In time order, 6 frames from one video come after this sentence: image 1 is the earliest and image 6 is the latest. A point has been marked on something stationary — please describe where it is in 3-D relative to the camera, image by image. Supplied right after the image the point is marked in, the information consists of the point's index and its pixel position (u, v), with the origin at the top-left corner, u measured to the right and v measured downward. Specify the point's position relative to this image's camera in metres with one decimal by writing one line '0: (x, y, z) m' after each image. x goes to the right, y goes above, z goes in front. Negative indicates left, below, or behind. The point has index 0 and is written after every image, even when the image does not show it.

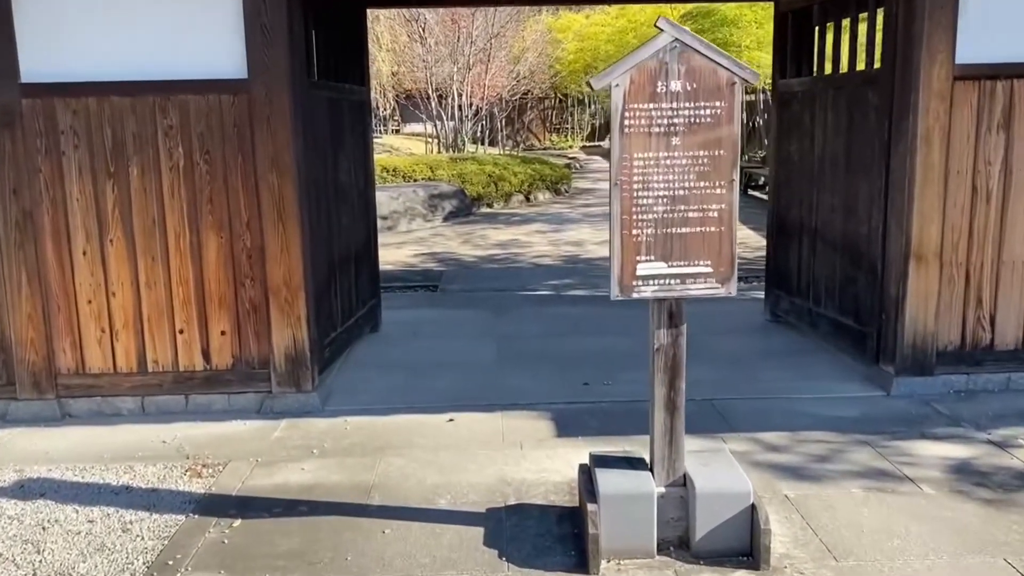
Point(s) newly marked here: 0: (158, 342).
0: (-2.0, -0.3, +4.8) m
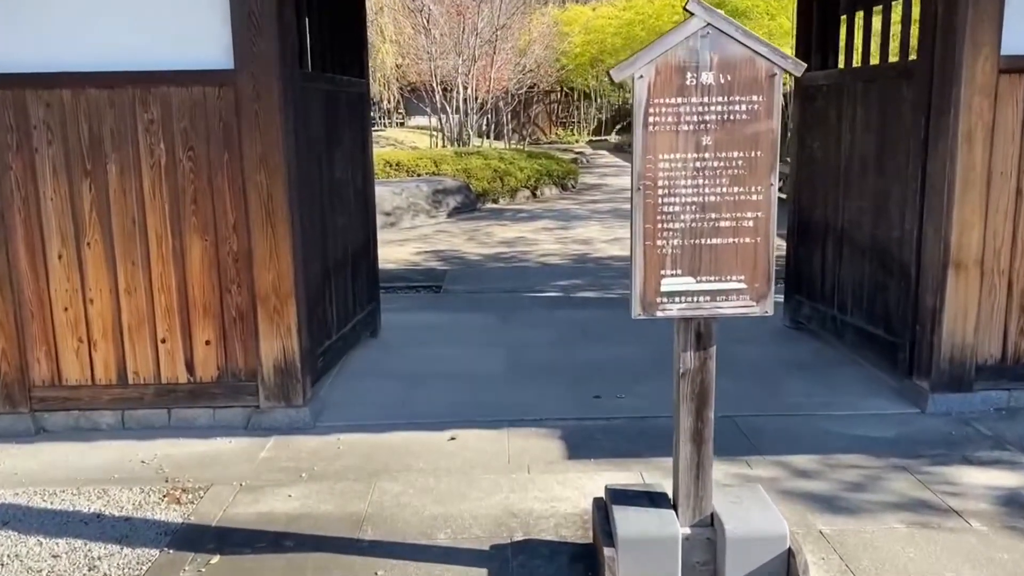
0: (-1.9, -0.3, +4.5) m
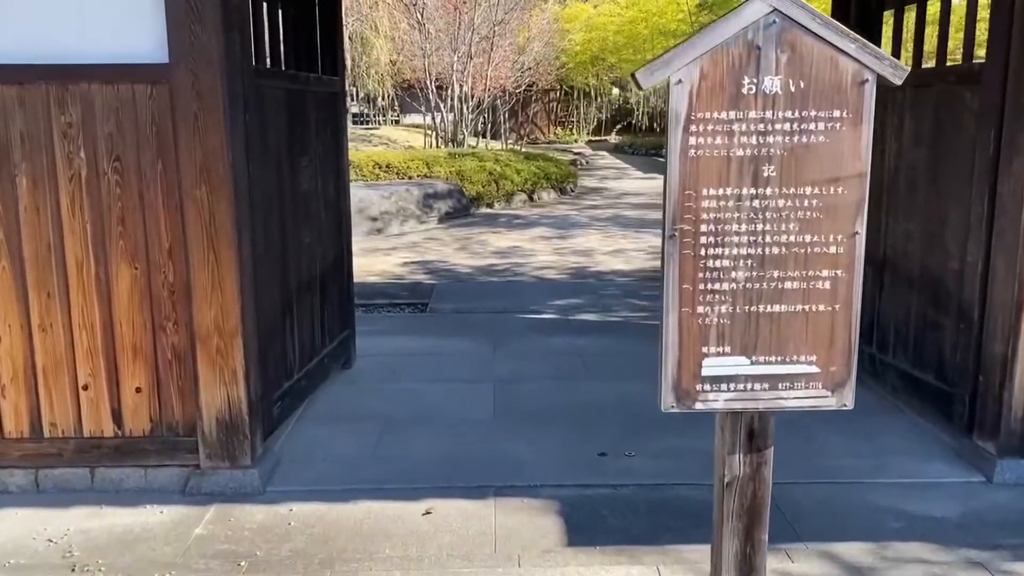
0: (-2.0, -0.5, +3.8) m
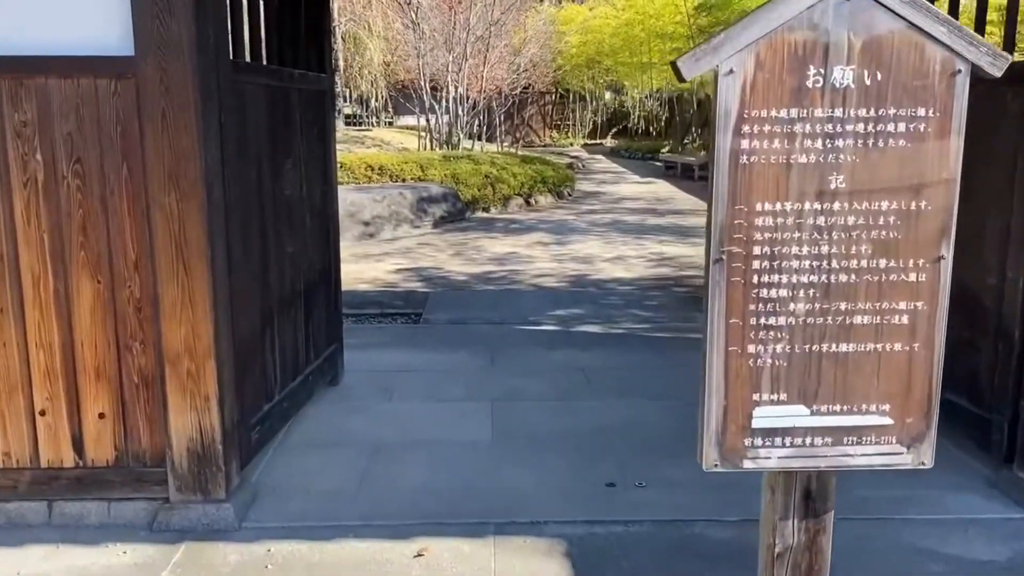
0: (-2.0, -0.5, +3.4) m
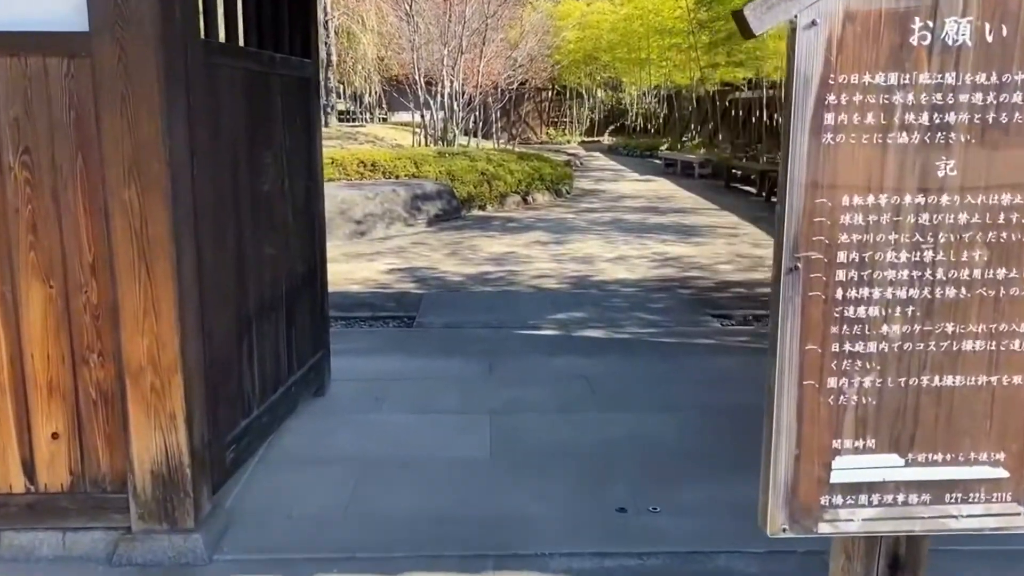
0: (-2.0, -0.6, +3.1) m
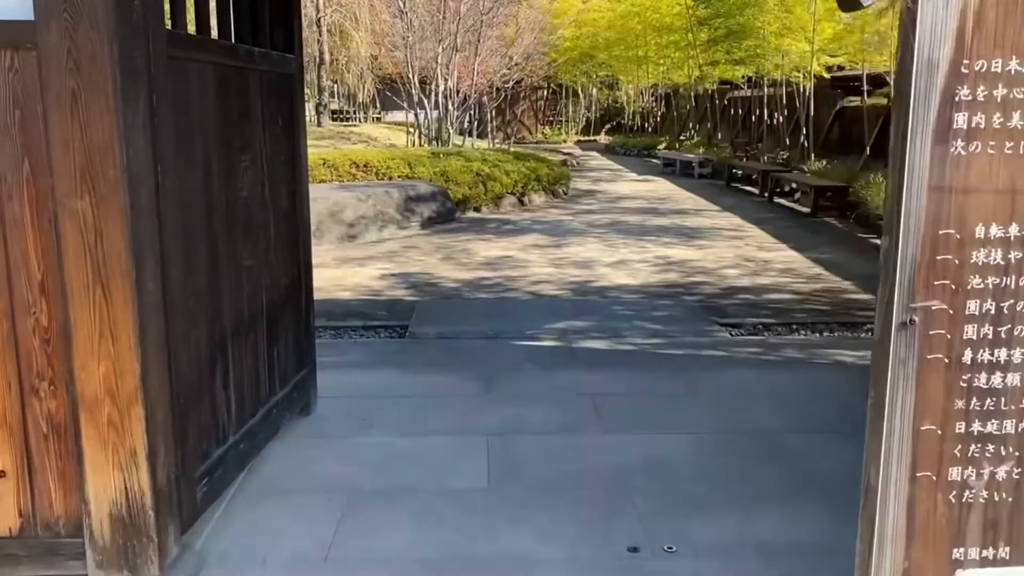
0: (-2.0, -0.6, +2.7) m
